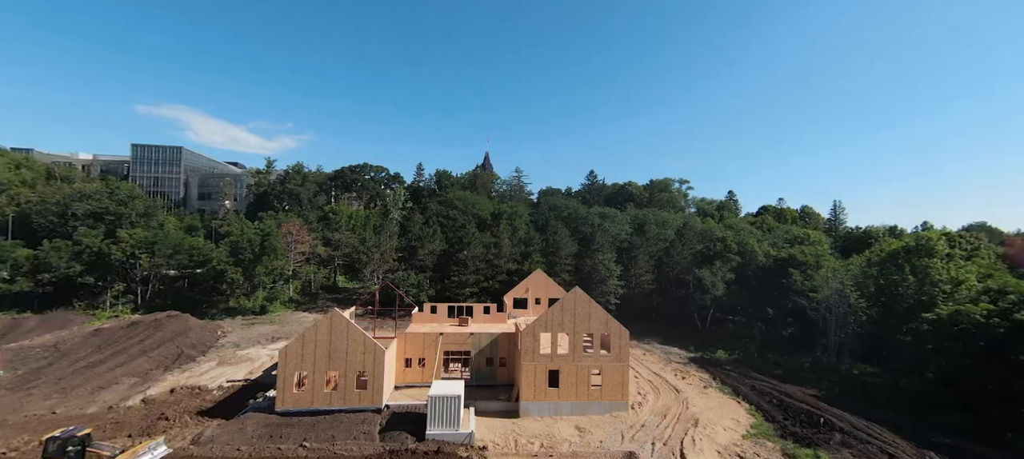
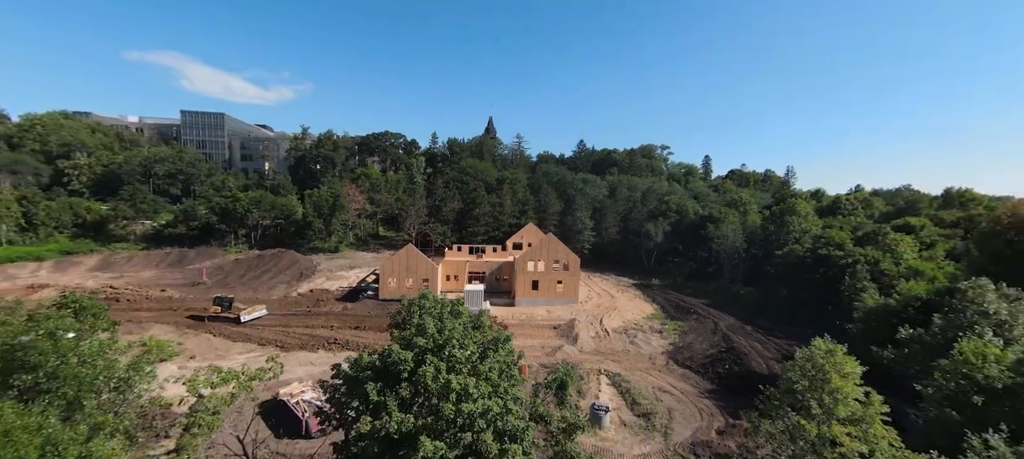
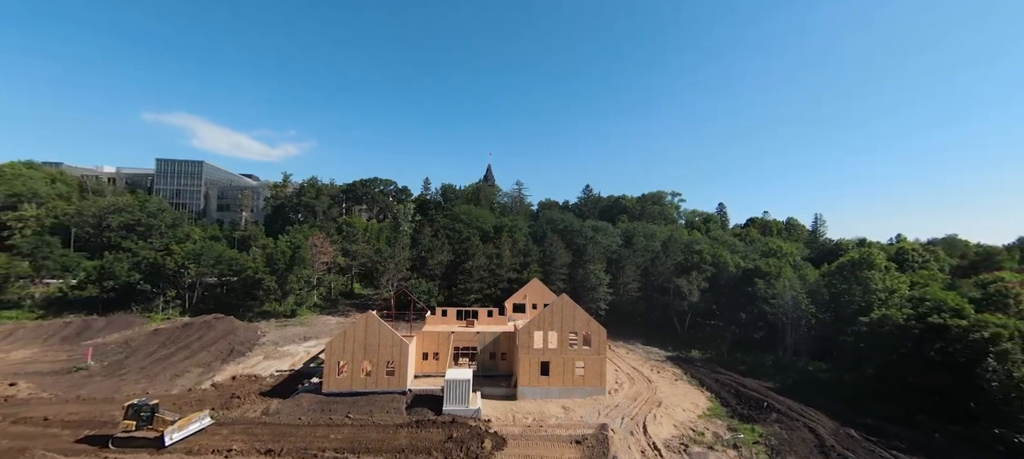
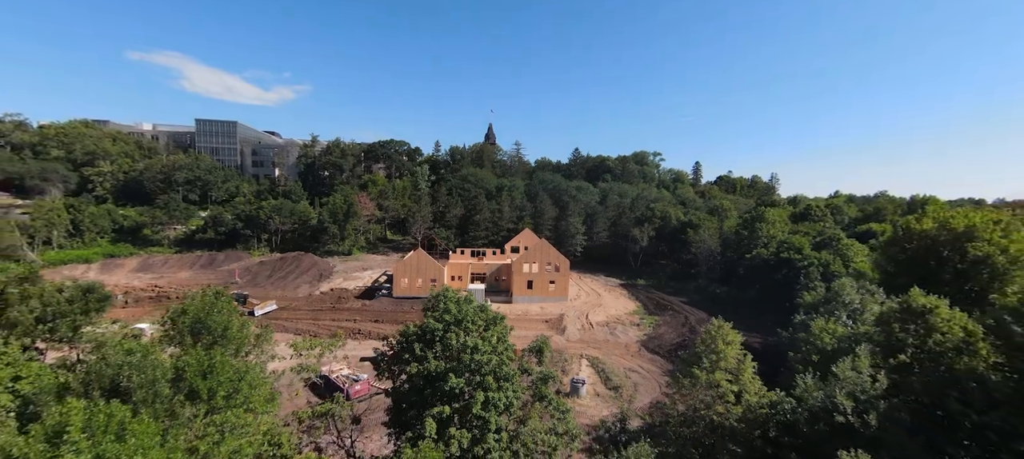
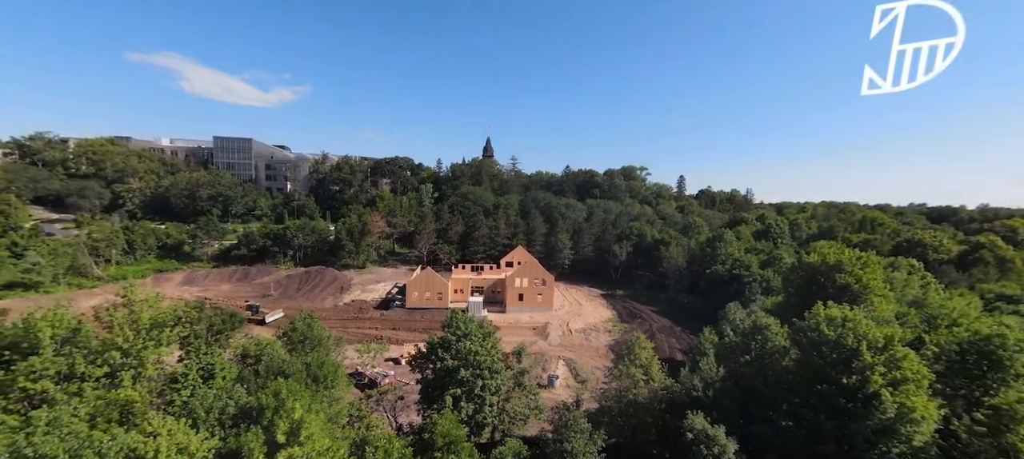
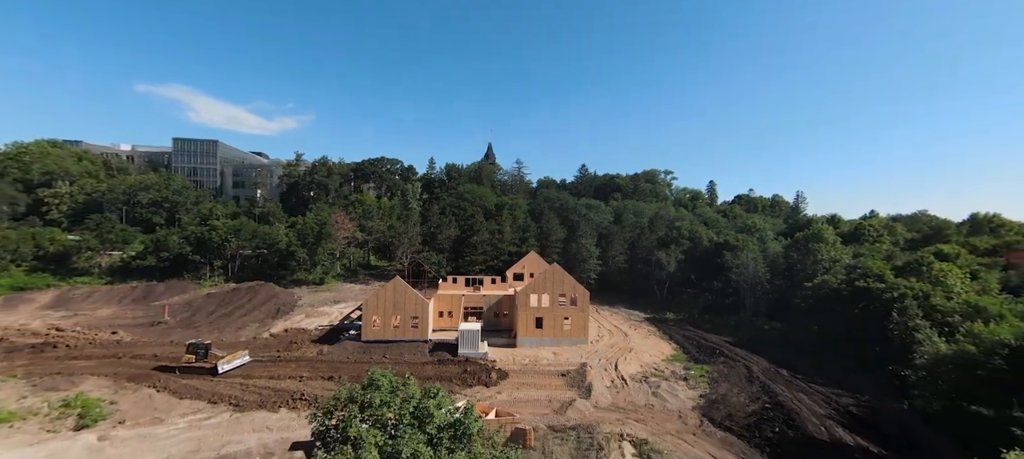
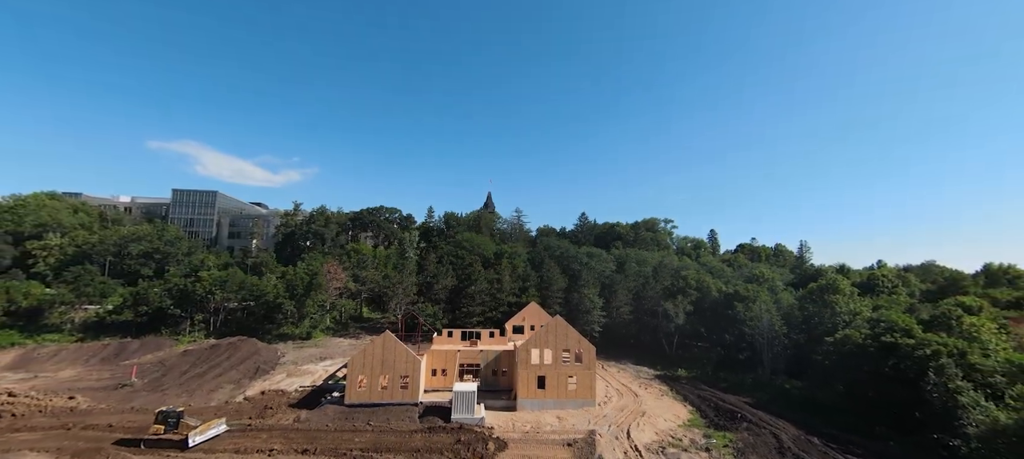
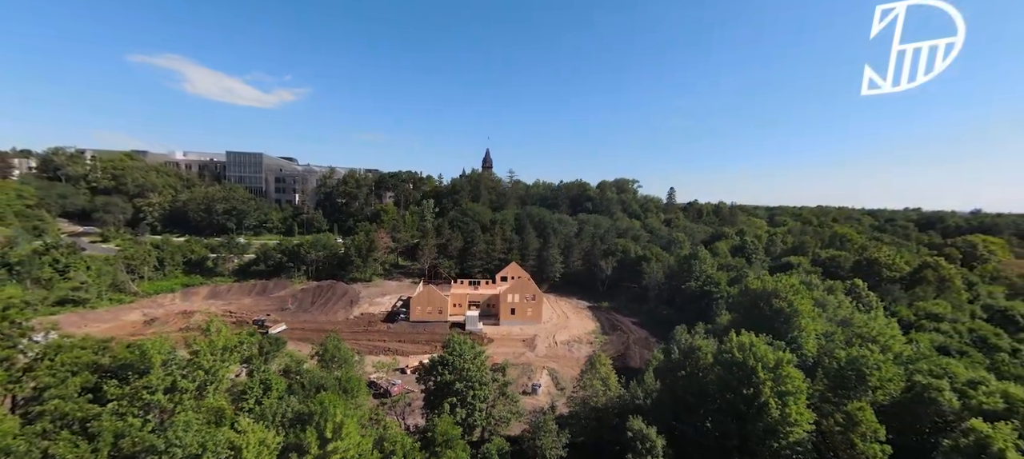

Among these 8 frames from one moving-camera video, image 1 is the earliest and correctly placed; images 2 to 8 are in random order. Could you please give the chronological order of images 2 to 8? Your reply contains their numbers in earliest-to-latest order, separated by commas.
3, 7, 6, 2, 4, 5, 8
